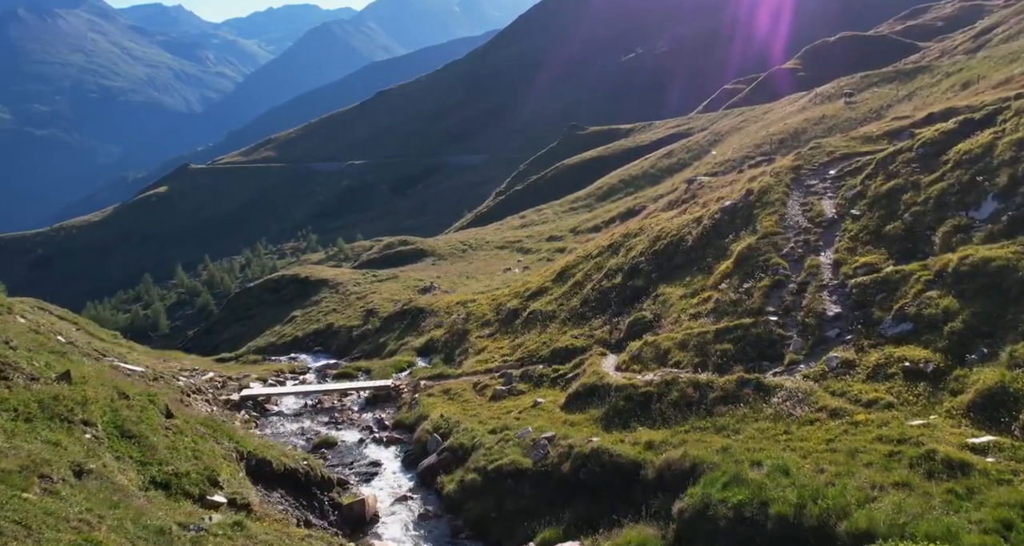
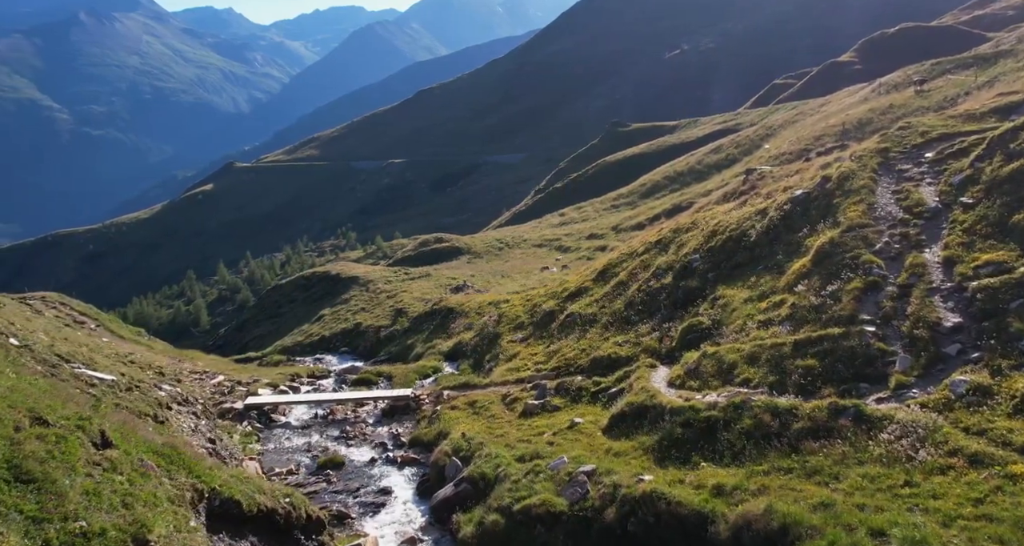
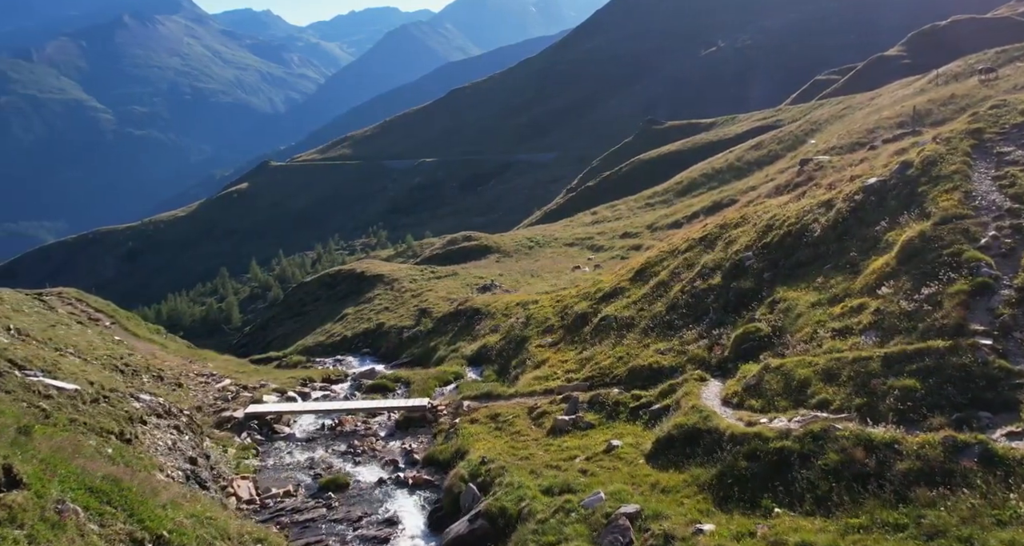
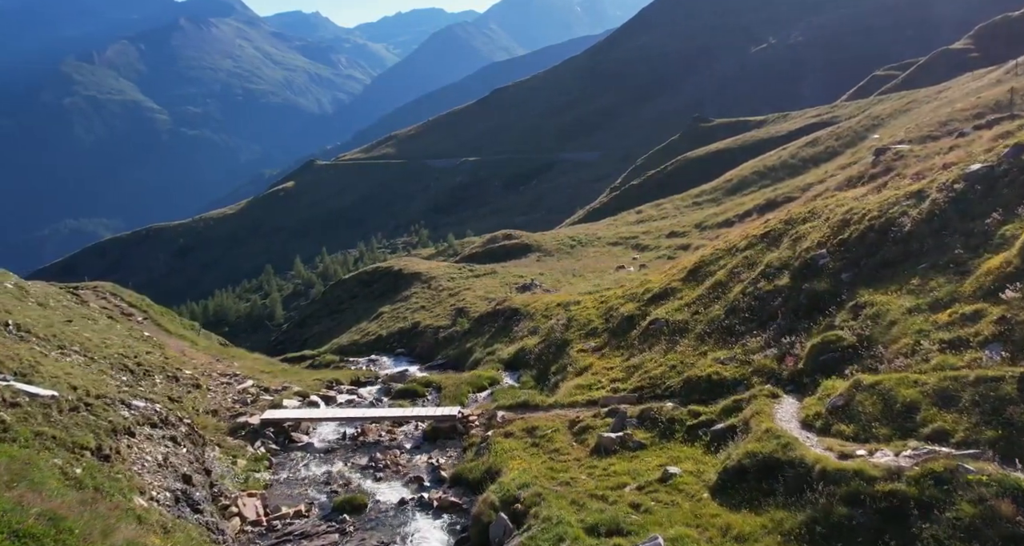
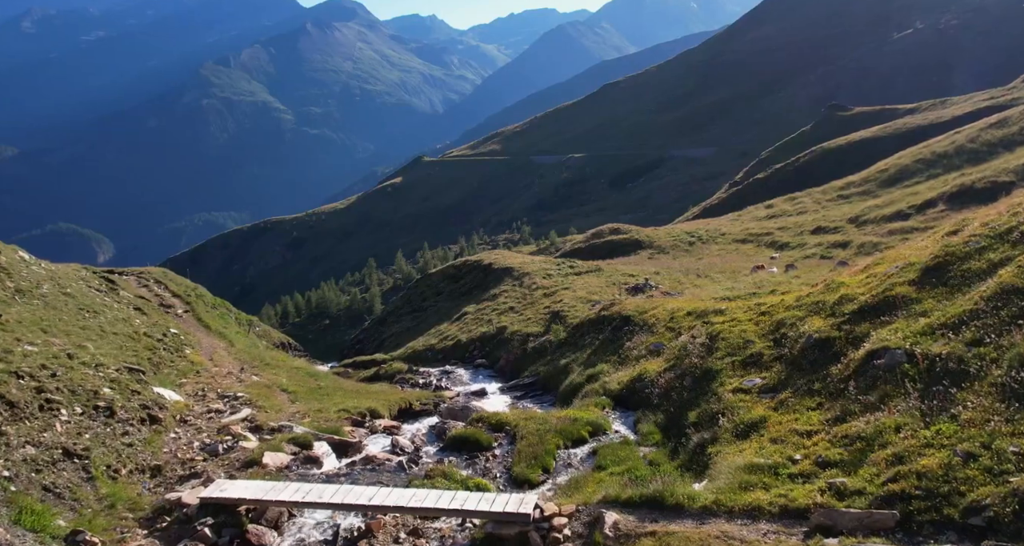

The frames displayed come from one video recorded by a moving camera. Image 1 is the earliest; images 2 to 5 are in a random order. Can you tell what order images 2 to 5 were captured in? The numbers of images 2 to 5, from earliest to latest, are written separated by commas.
2, 3, 4, 5
